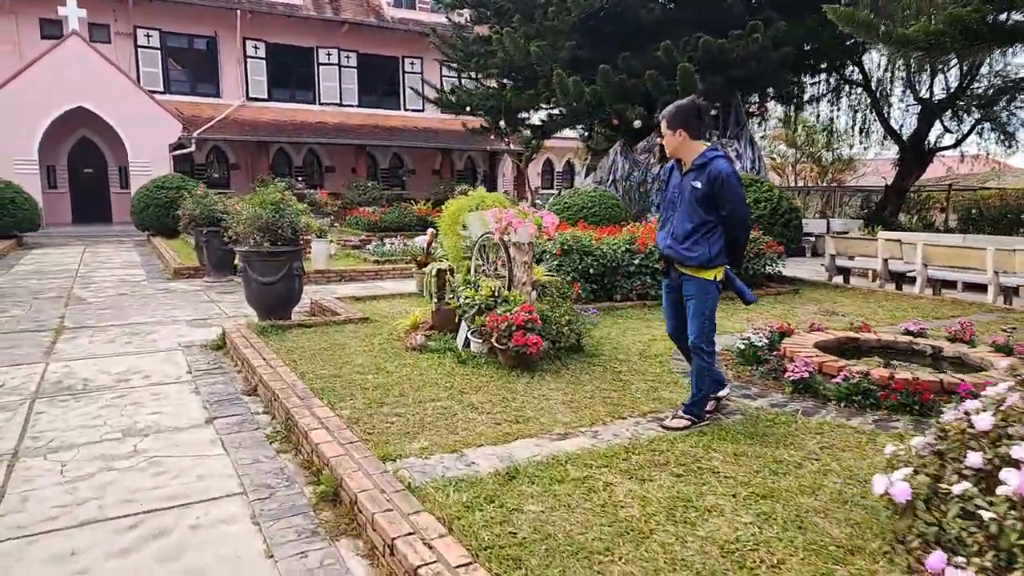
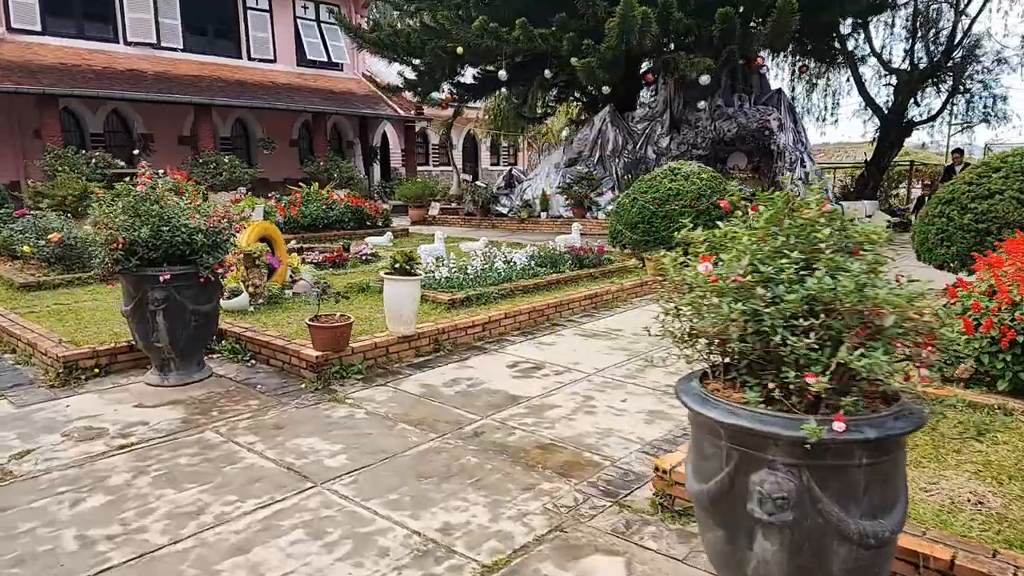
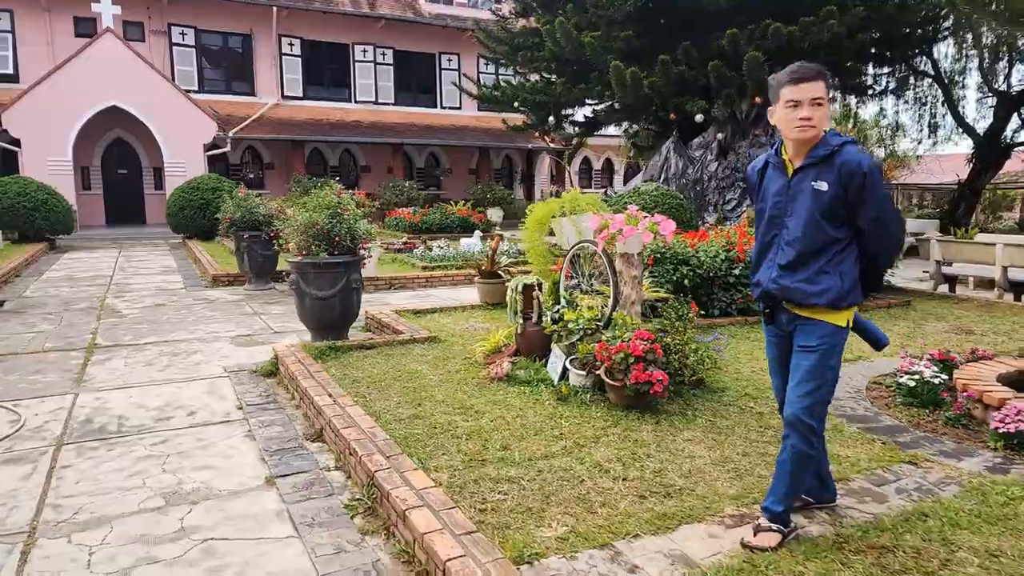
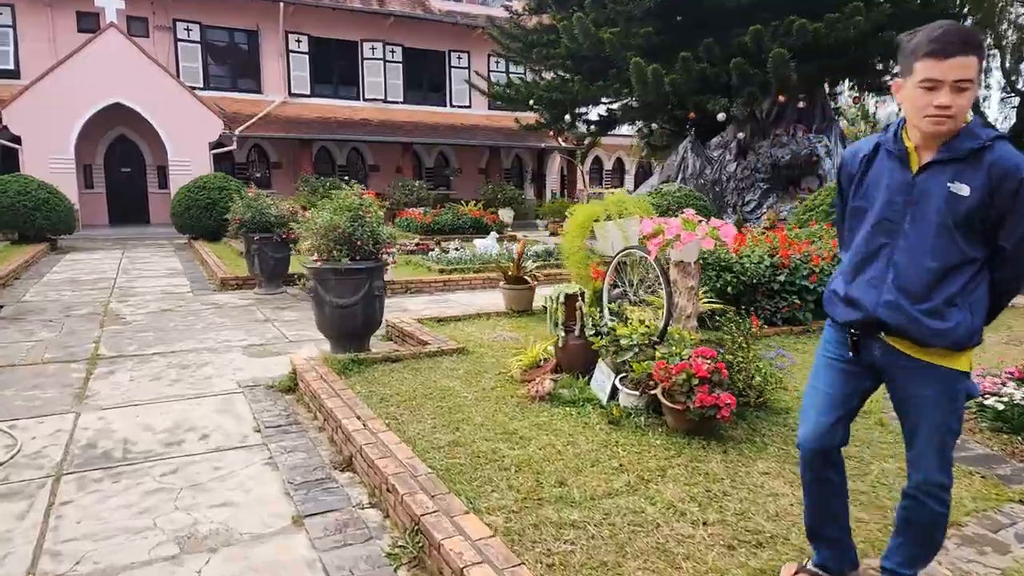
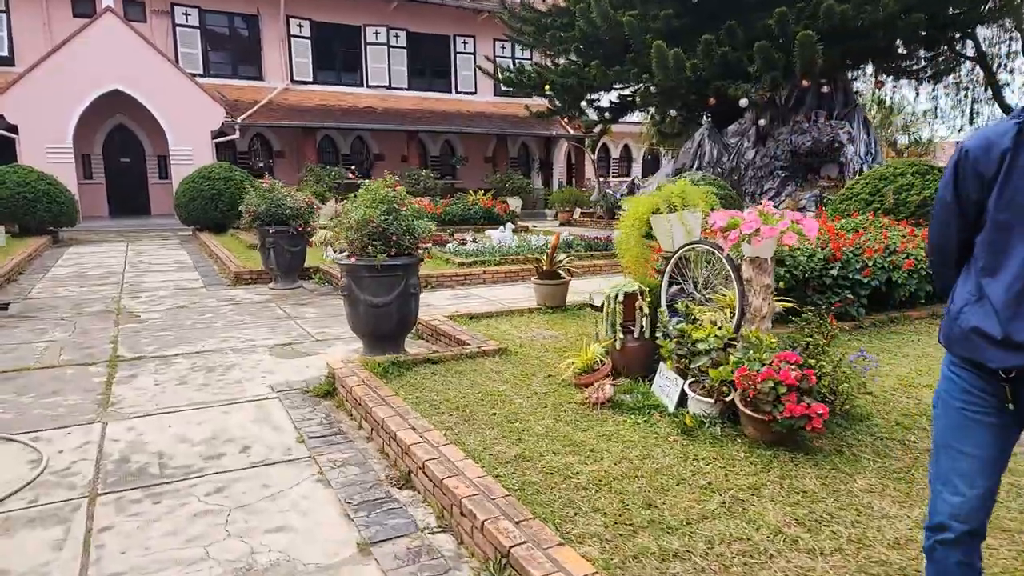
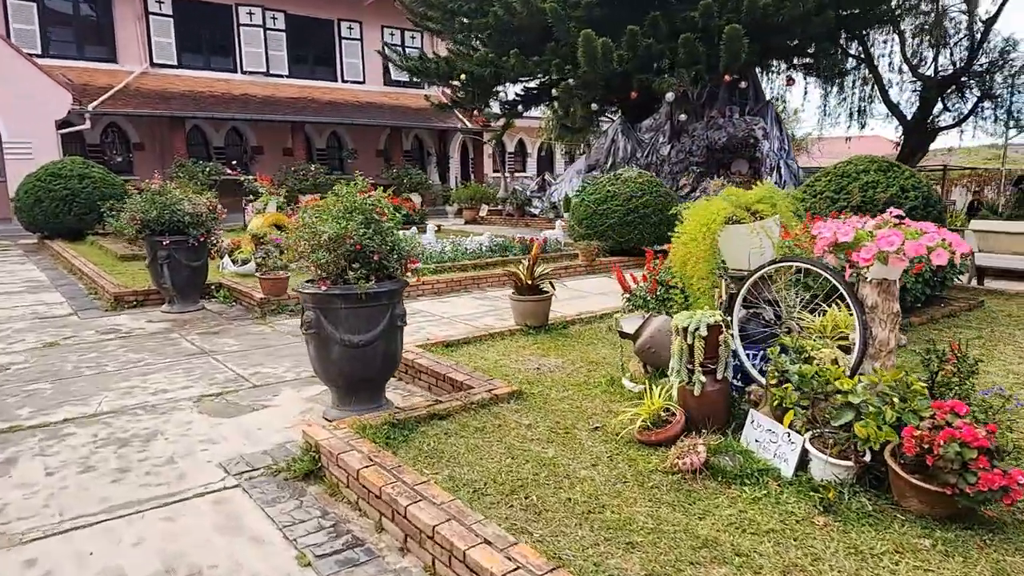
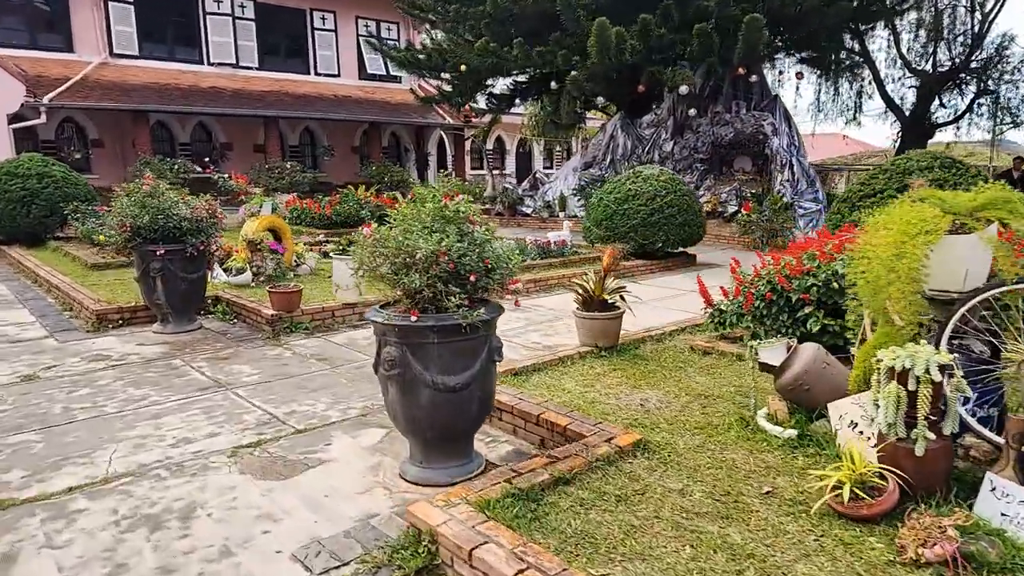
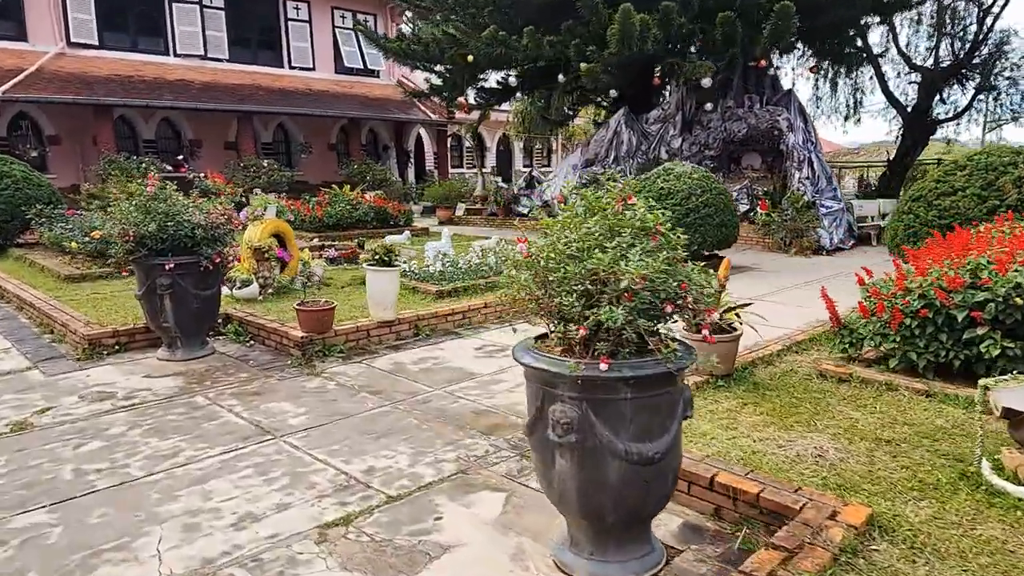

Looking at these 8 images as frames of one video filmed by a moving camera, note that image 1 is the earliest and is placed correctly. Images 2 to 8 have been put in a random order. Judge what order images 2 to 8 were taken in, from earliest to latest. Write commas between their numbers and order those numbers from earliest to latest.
3, 4, 5, 6, 7, 8, 2
